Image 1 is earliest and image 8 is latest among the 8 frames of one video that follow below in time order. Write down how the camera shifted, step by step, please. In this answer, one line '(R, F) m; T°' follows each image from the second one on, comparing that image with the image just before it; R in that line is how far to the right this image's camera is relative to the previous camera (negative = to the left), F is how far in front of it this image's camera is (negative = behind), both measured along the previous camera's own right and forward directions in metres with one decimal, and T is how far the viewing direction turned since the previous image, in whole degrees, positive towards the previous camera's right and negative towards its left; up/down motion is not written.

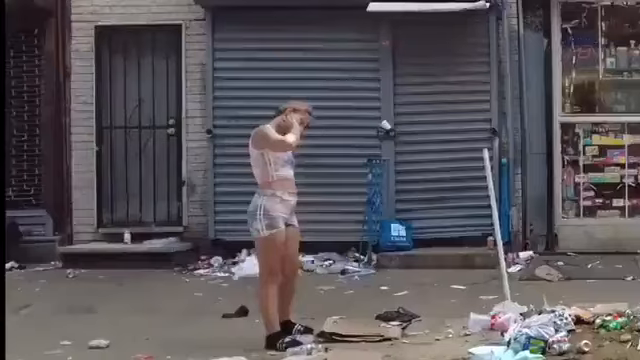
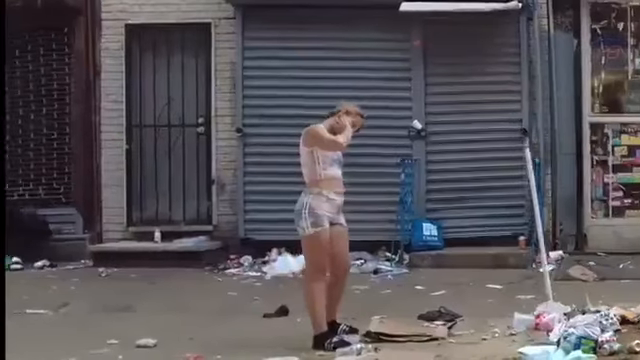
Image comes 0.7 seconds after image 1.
(-0.4, 0.0) m; 0°
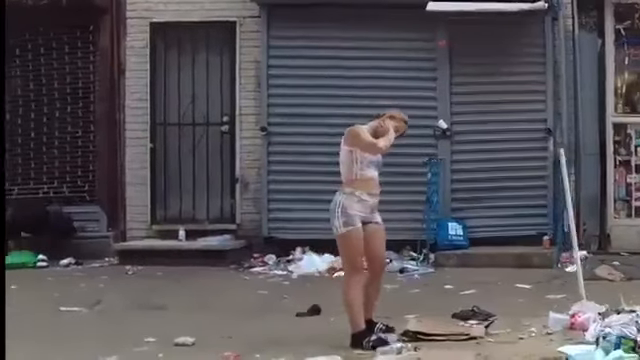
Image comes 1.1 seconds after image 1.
(-0.3, 0.0) m; 0°
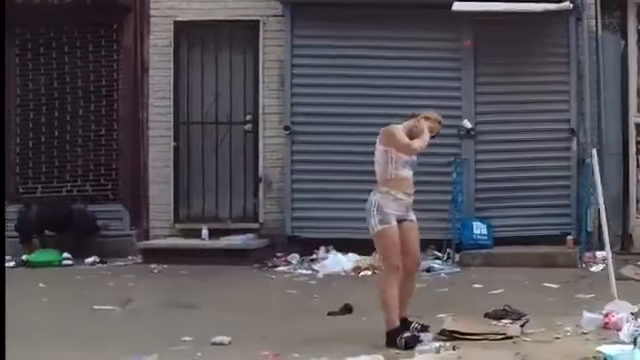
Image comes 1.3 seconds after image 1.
(-0.3, 0.0) m; 0°
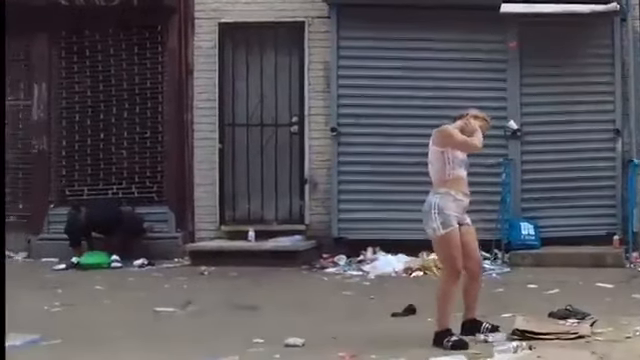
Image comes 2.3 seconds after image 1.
(-0.6, 0.0) m; +1°
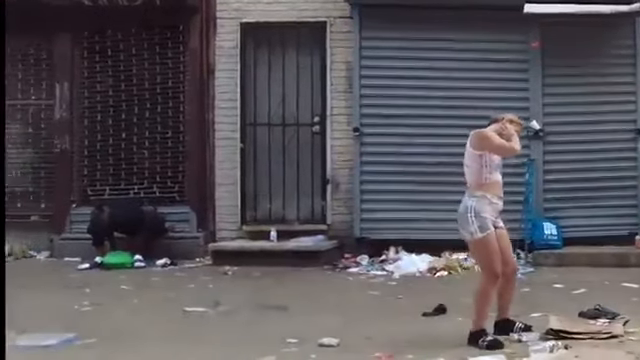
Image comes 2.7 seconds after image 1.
(-0.3, 0.0) m; 0°
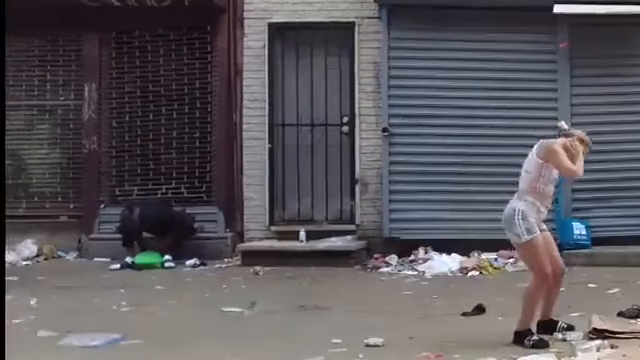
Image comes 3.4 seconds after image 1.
(-0.4, 0.0) m; 0°
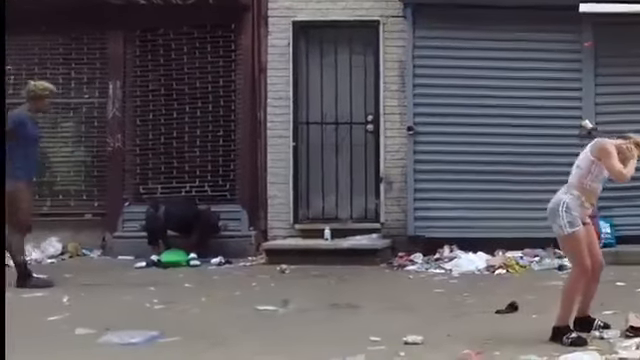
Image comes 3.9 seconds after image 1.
(-0.3, 0.0) m; 0°
